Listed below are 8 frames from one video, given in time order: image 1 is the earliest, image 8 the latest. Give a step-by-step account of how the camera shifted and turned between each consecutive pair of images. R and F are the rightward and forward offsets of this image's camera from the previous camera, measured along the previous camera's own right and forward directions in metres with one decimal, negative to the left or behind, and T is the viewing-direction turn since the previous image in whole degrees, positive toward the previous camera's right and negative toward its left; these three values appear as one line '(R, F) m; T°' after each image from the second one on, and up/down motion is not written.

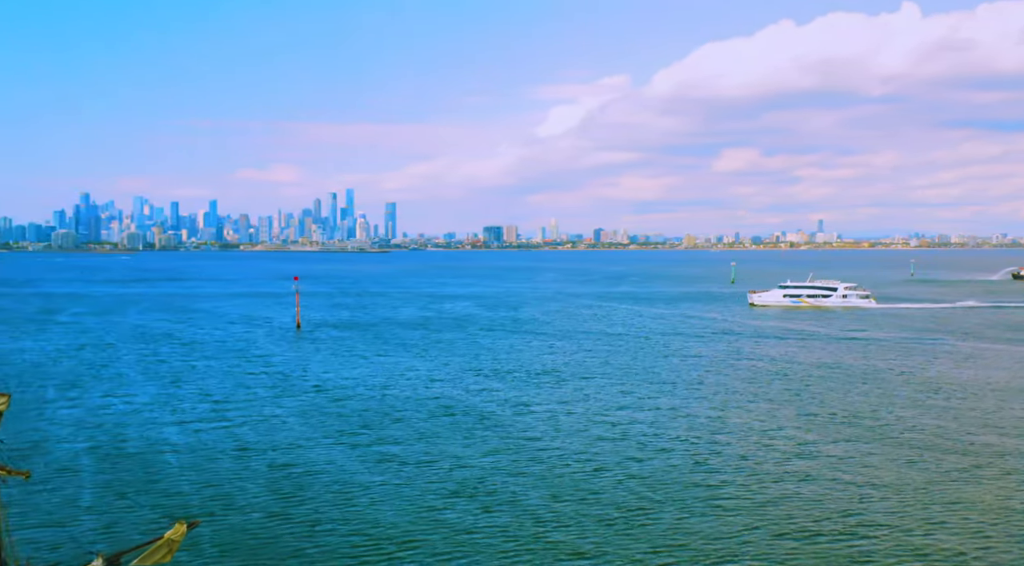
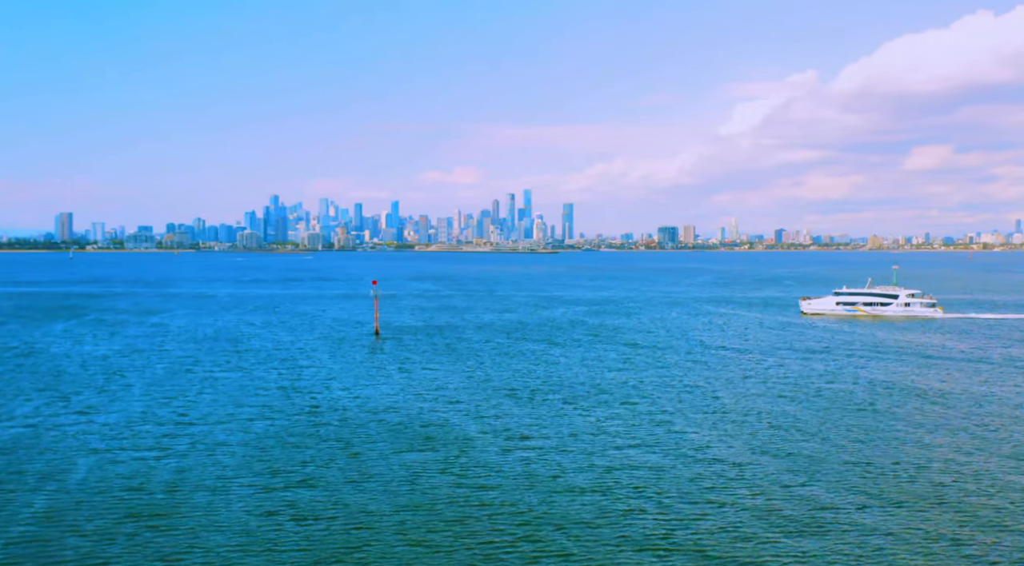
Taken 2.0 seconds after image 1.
(+7.6, +7.4) m; -11°
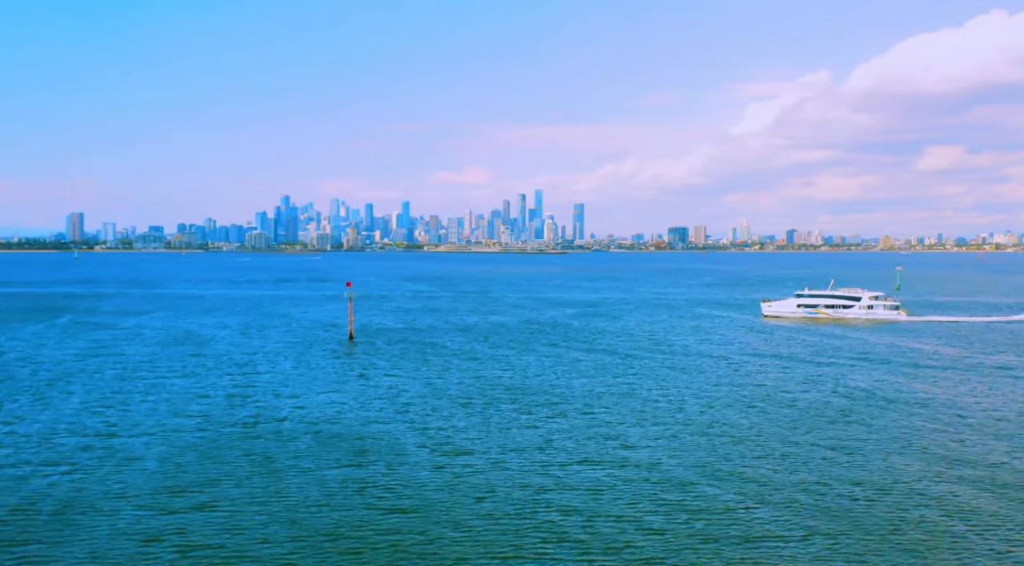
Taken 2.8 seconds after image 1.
(+3.0, +2.5) m; -1°
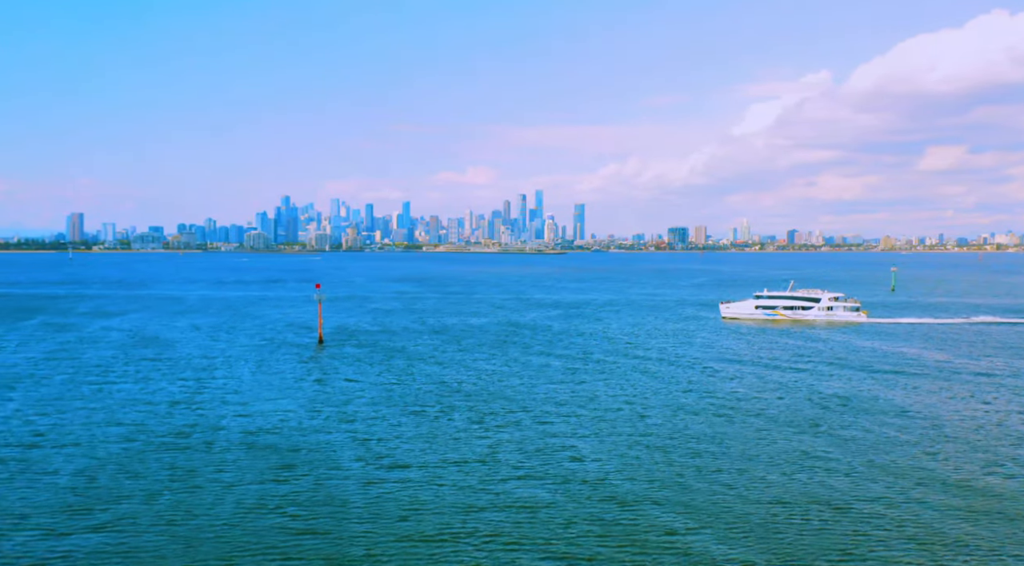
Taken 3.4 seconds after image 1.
(+2.4, +2.2) m; 0°
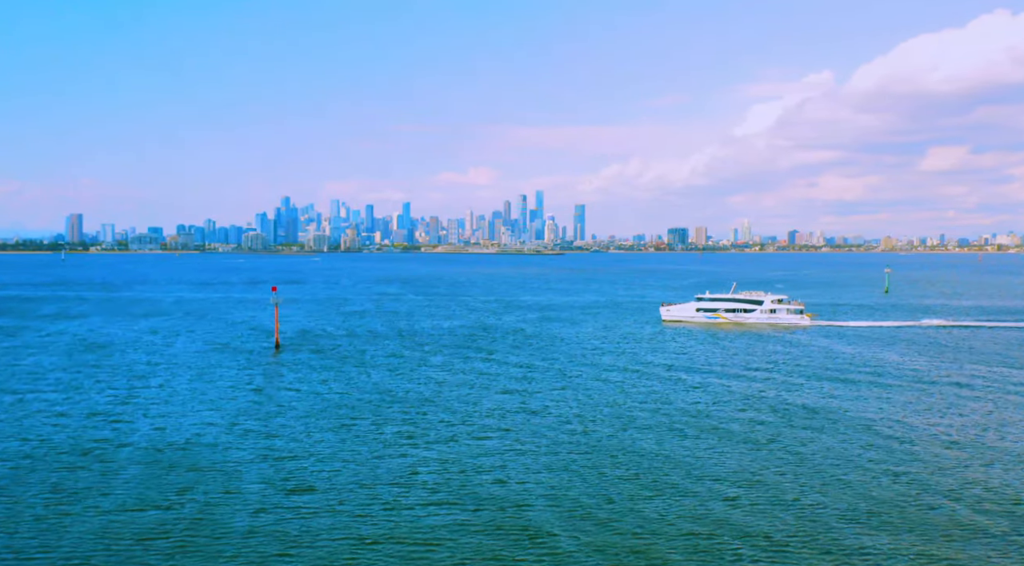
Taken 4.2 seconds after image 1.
(+3.0, +3.2) m; 0°
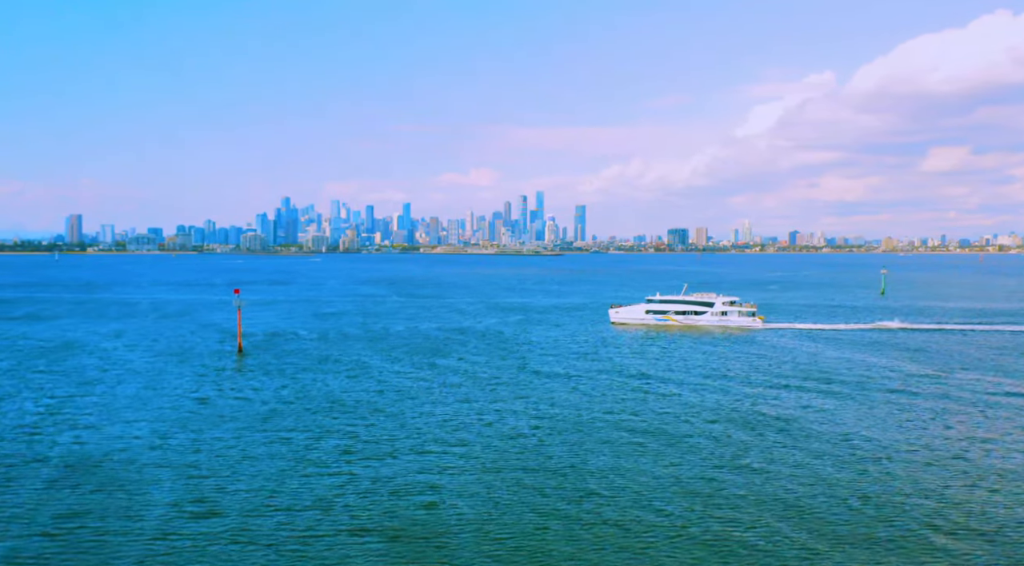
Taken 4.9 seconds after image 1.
(+2.3, +2.9) m; 0°
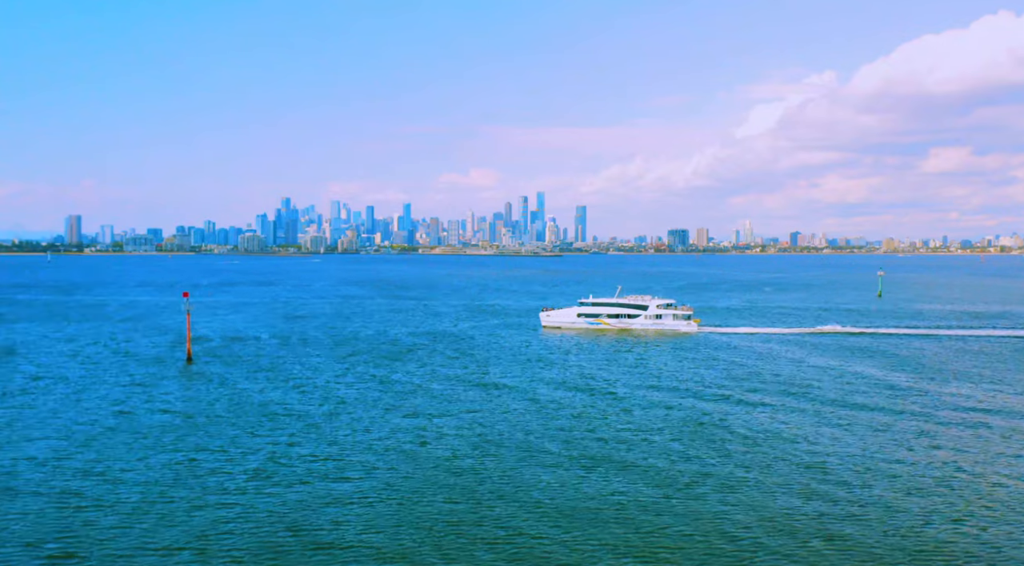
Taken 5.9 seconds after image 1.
(+2.7, +4.0) m; 0°
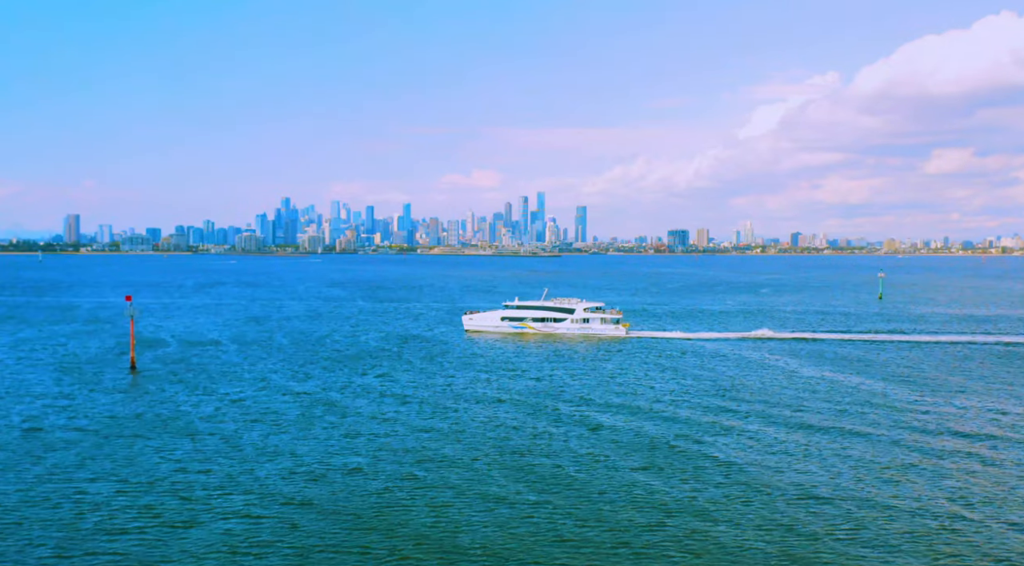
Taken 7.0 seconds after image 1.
(+2.2, +4.7) m; 0°
